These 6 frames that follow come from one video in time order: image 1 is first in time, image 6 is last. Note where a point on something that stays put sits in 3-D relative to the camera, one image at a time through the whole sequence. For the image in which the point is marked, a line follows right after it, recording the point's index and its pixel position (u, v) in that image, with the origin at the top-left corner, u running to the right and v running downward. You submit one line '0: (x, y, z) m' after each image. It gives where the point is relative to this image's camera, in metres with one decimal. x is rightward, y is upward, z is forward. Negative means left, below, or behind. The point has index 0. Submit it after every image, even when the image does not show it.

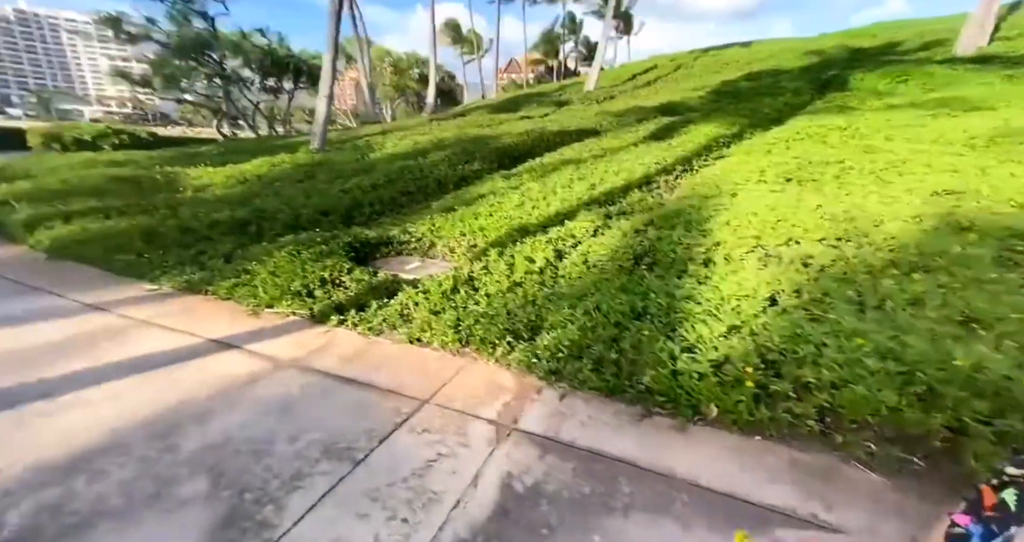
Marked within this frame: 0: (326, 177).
0: (-2.3, +1.3, +6.3) m
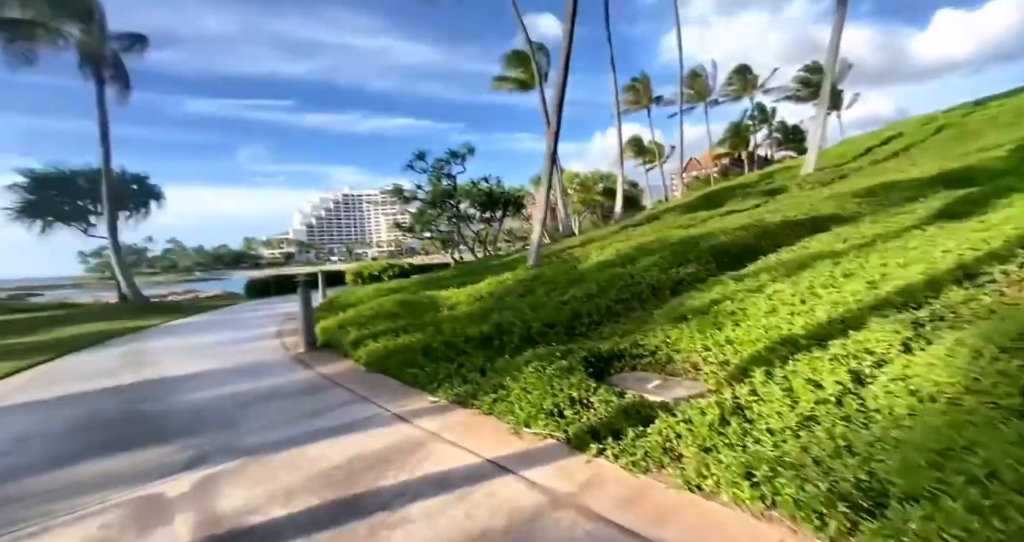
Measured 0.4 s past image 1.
0: (+0.5, -0.3, +6.6) m
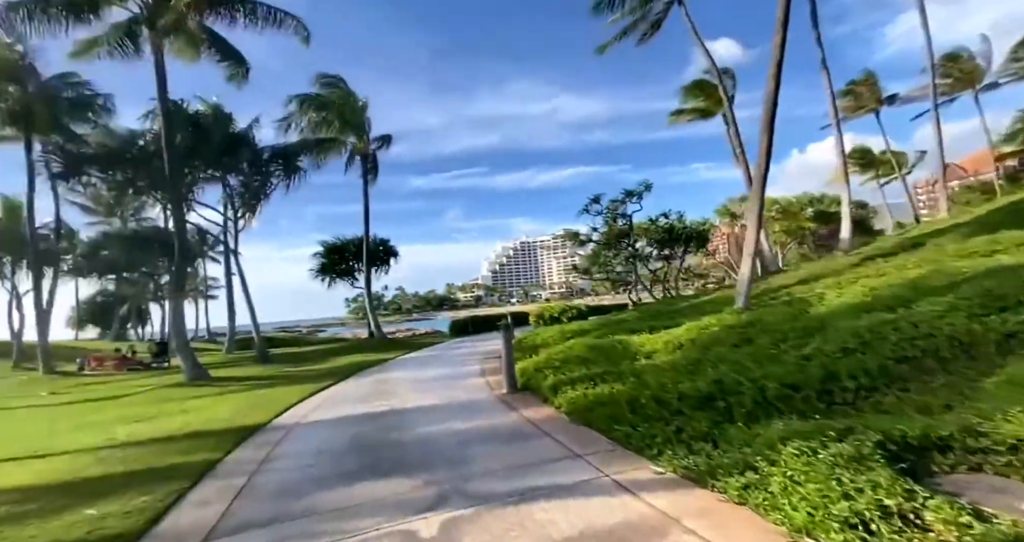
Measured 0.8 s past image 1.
0: (+3.0, -0.8, +5.4) m
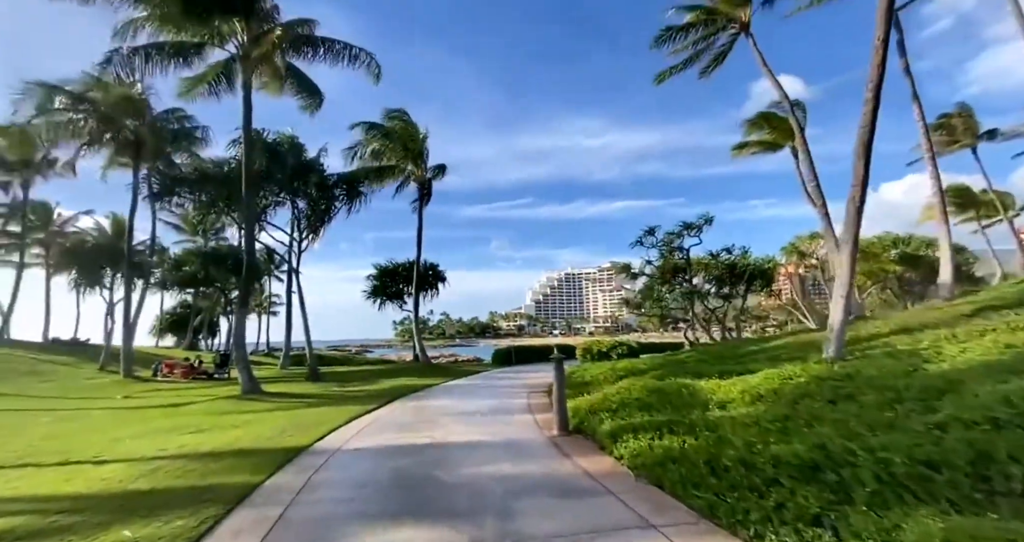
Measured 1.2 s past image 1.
0: (+3.6, -1.3, +4.6) m
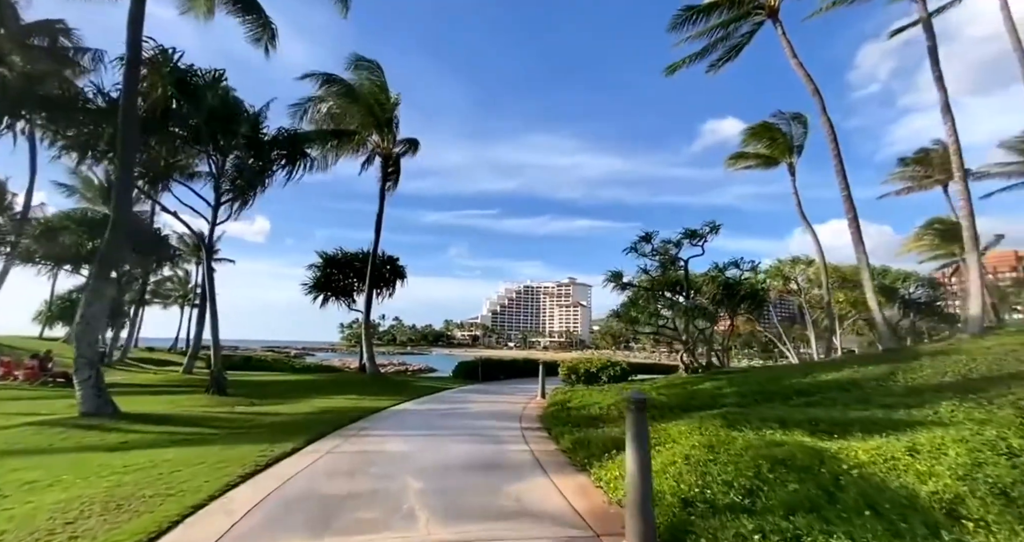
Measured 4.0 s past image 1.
0: (+4.1, -1.2, +1.7) m
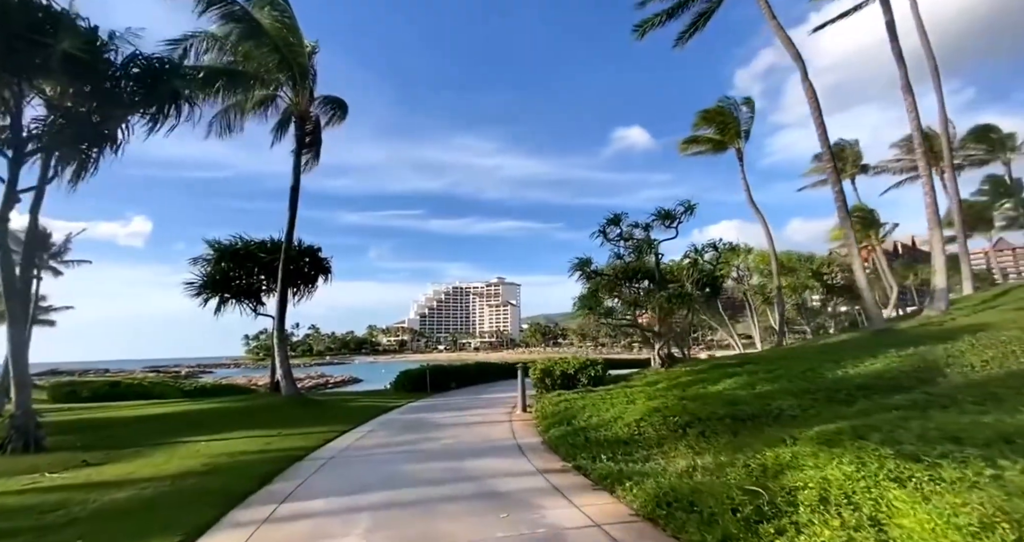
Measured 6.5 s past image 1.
0: (+5.2, -0.6, -0.3) m
